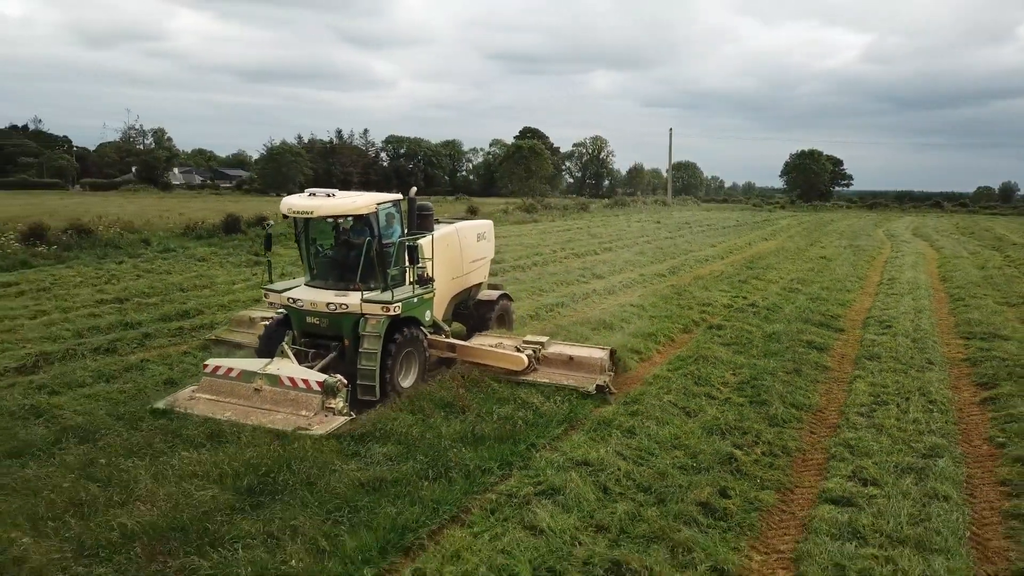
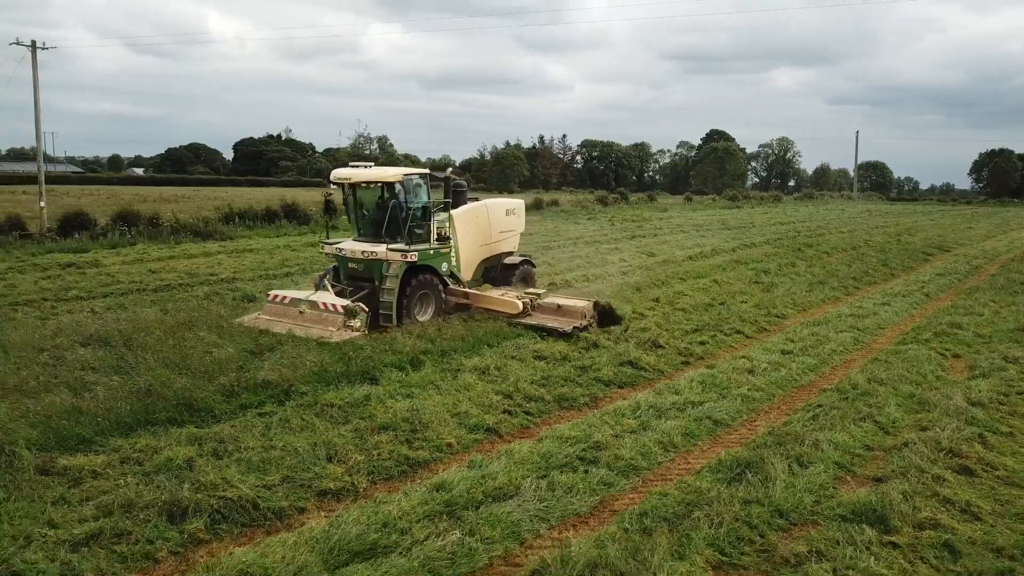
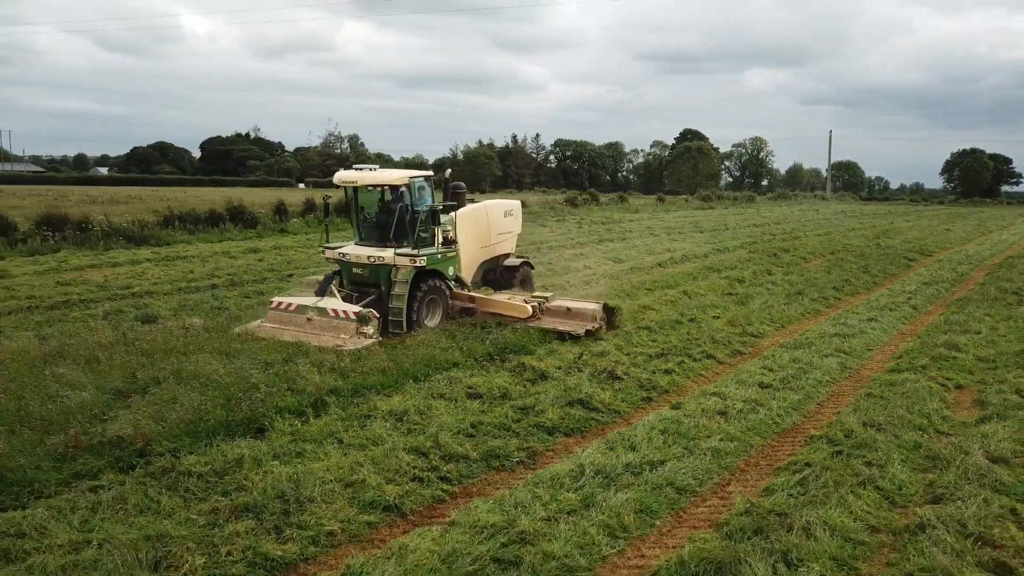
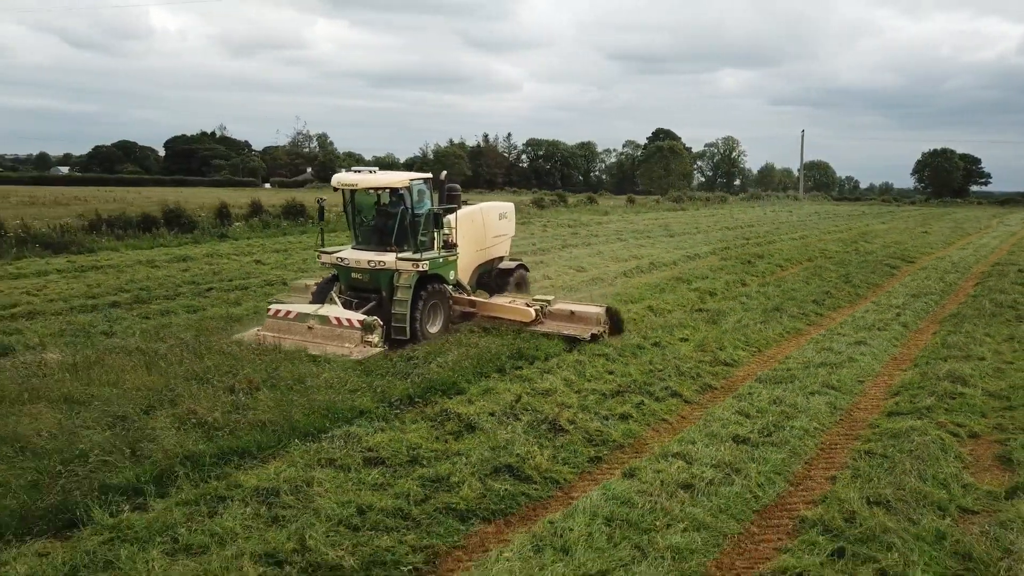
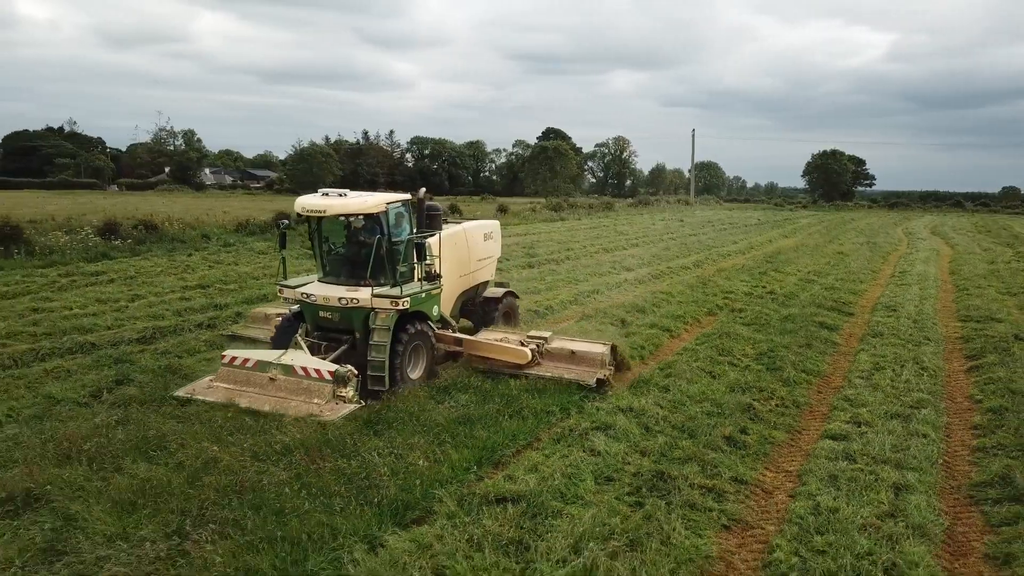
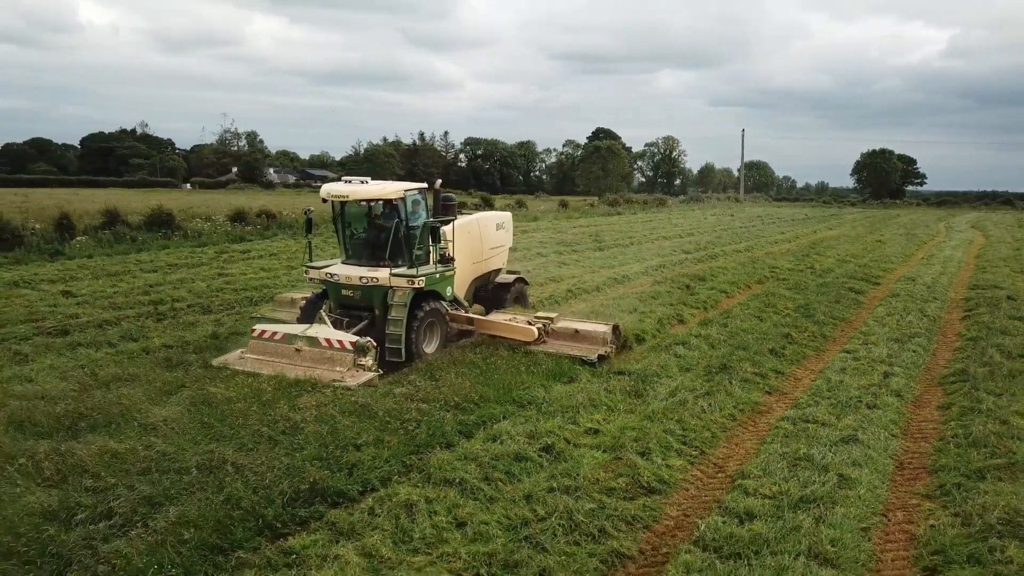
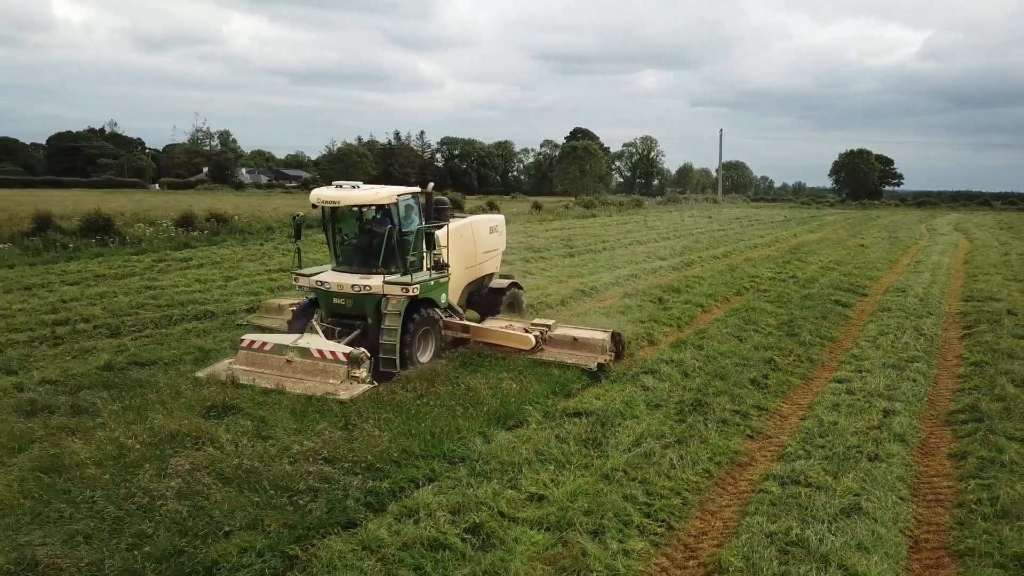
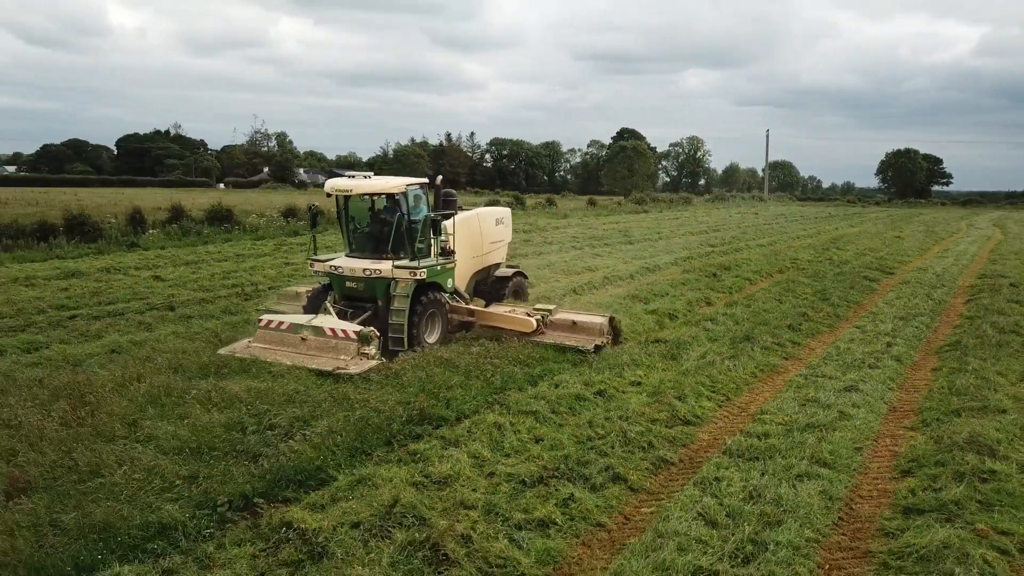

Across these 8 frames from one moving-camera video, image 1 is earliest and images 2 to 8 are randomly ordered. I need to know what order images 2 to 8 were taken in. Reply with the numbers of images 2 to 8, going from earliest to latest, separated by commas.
5, 7, 6, 8, 4, 3, 2
